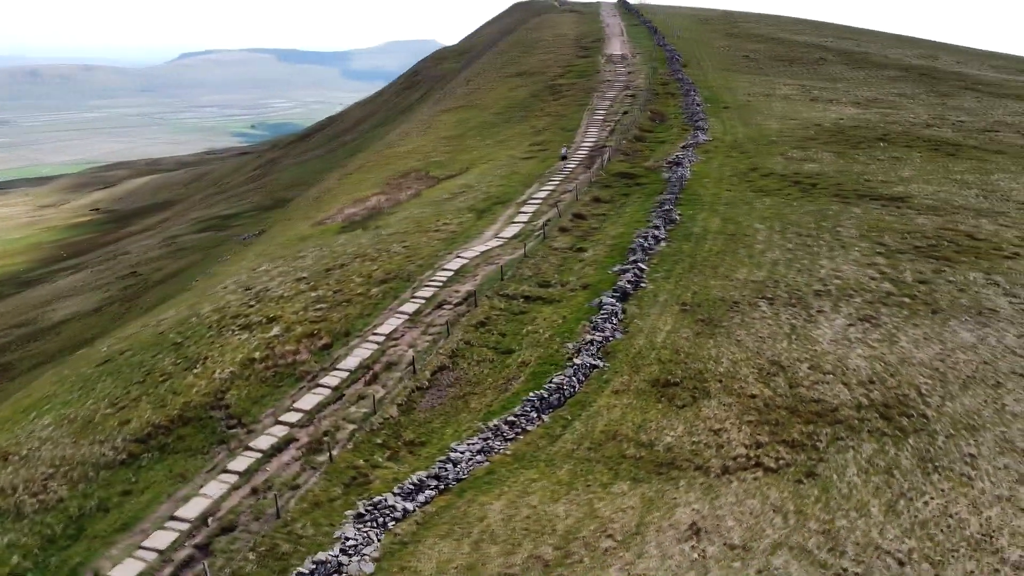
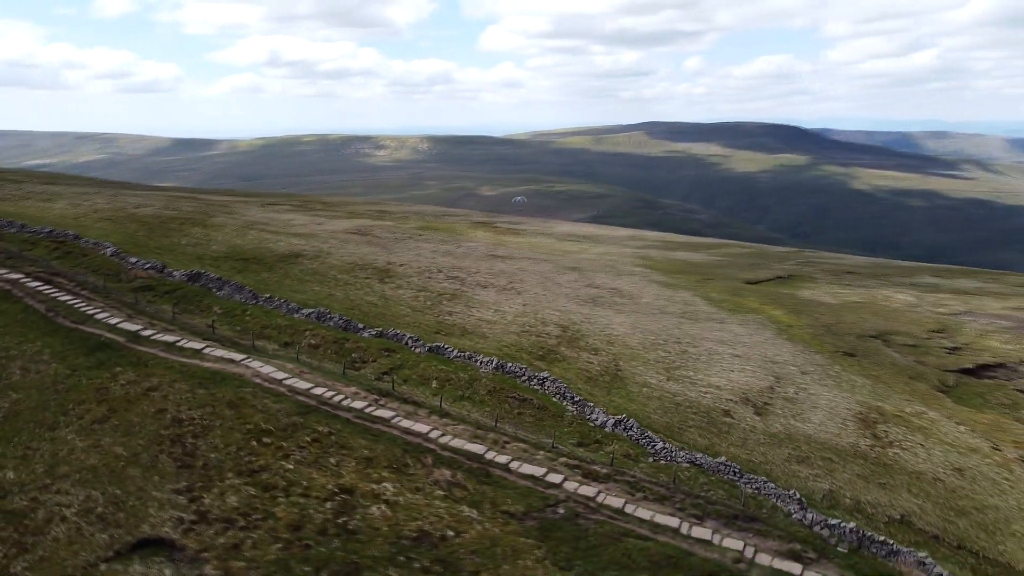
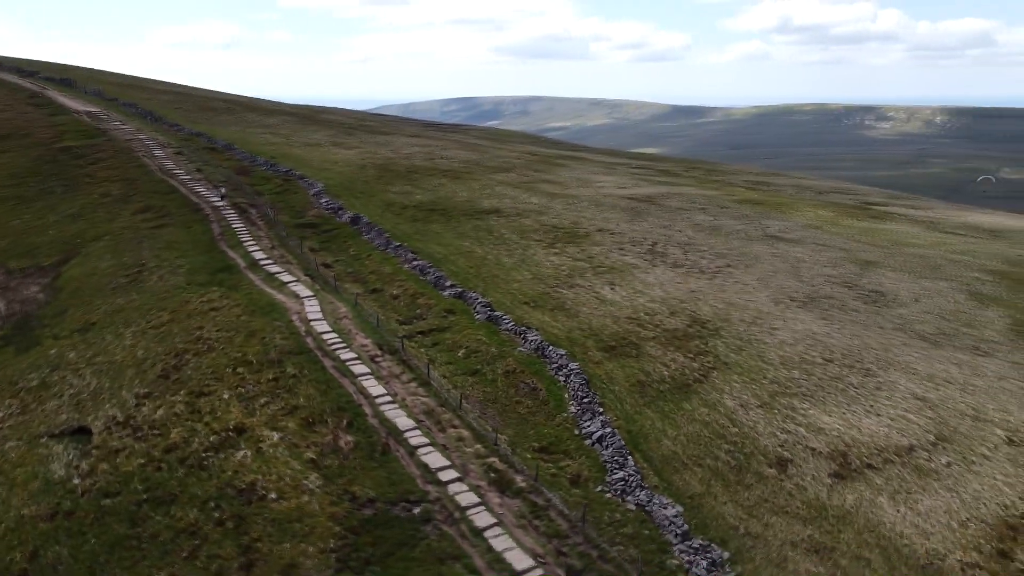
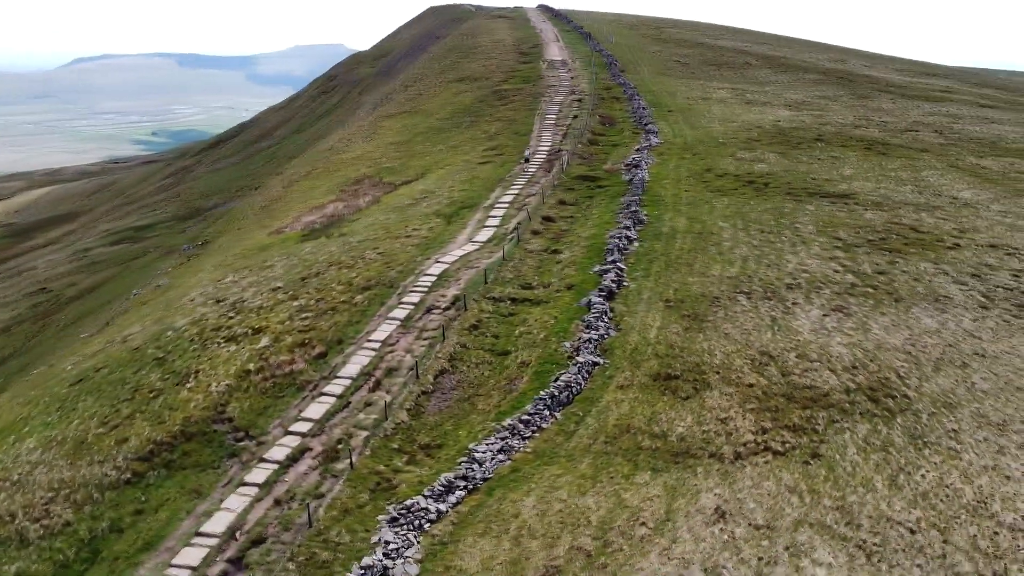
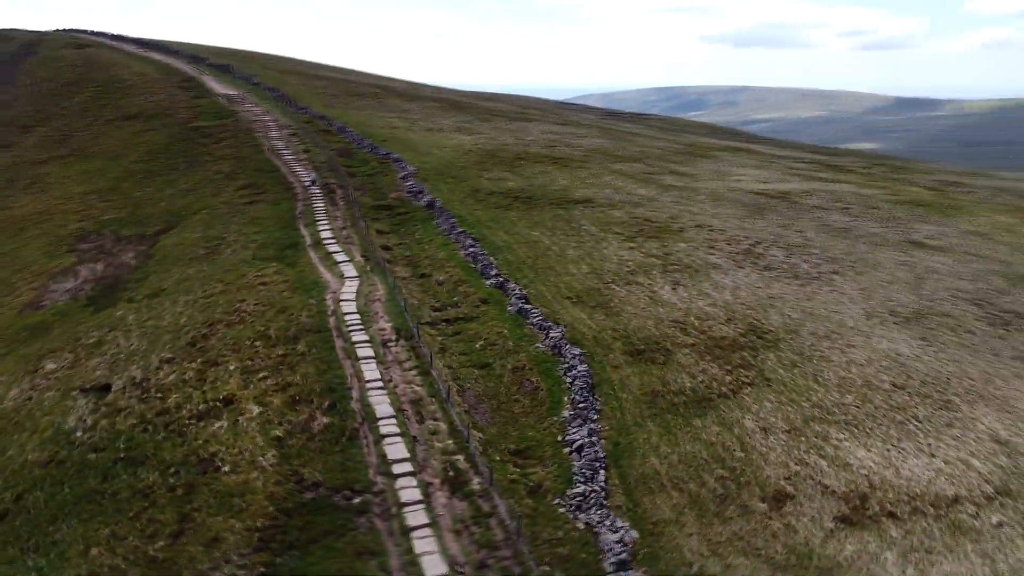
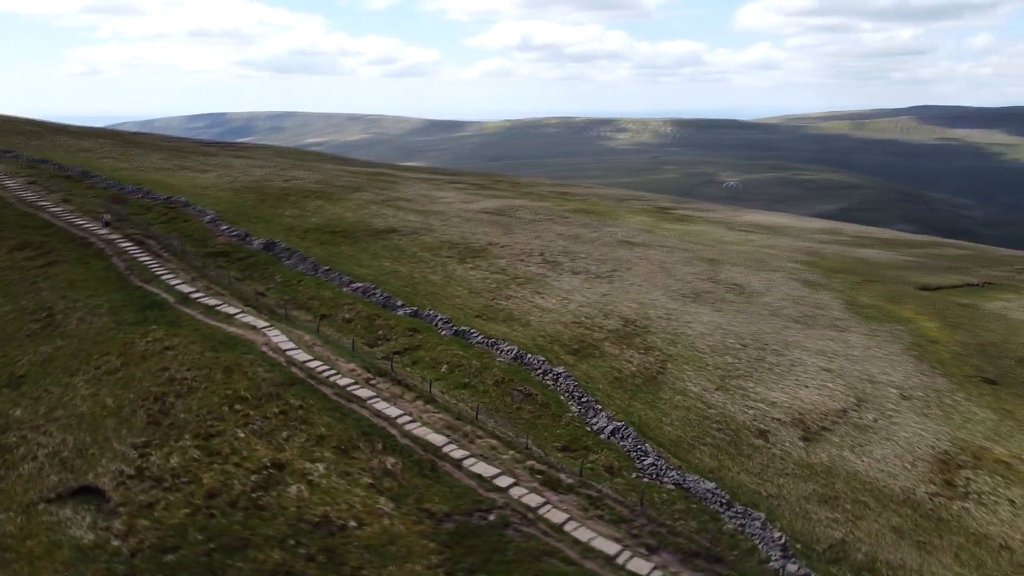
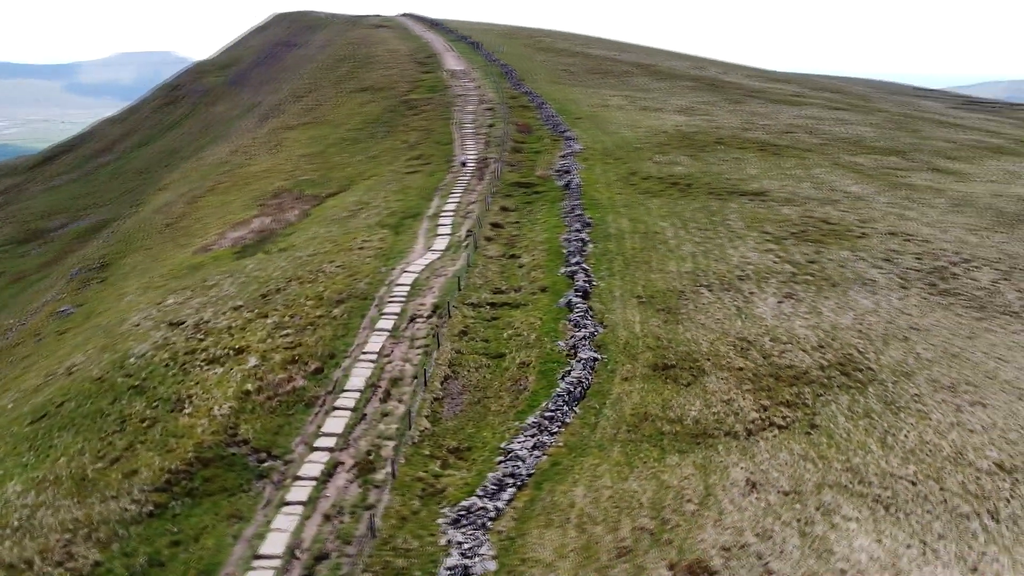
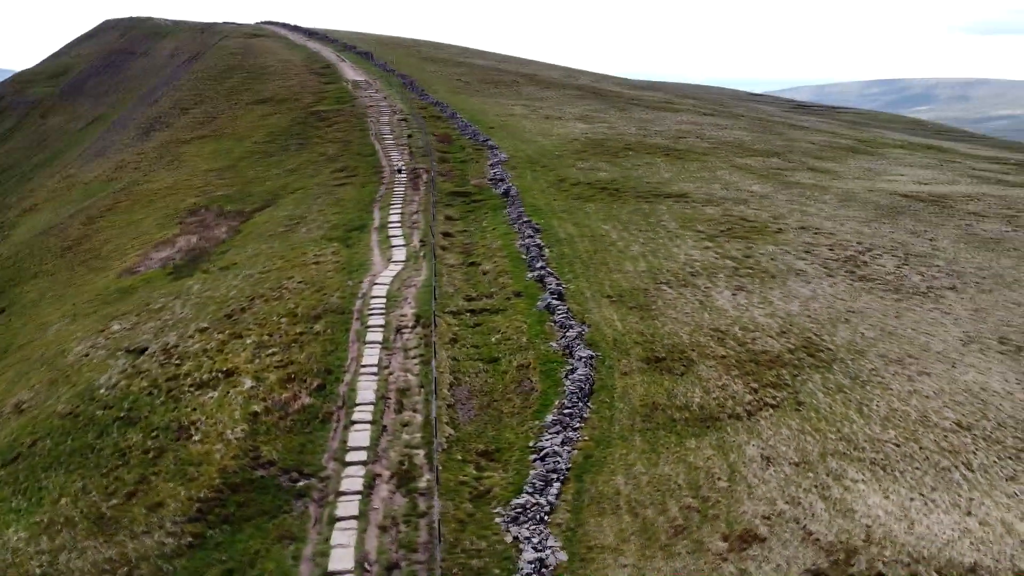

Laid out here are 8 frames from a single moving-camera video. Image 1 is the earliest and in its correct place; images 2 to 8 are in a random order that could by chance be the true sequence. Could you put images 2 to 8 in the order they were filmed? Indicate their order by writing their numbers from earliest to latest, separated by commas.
4, 7, 8, 5, 3, 6, 2
